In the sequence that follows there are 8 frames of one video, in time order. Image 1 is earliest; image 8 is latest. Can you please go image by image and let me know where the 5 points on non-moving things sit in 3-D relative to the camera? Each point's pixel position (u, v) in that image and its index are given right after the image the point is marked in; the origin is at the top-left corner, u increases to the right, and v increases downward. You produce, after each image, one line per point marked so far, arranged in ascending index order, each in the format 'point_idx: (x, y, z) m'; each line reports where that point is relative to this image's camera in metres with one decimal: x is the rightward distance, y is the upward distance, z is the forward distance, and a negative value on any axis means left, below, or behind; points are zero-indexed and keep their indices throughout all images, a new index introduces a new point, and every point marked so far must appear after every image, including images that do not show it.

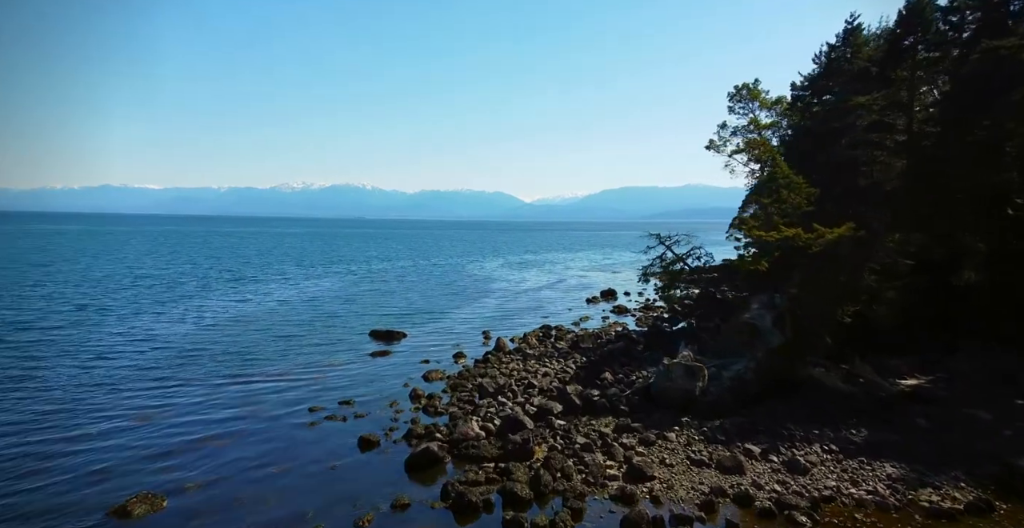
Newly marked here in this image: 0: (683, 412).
0: (+5.2, -4.5, +18.2) m
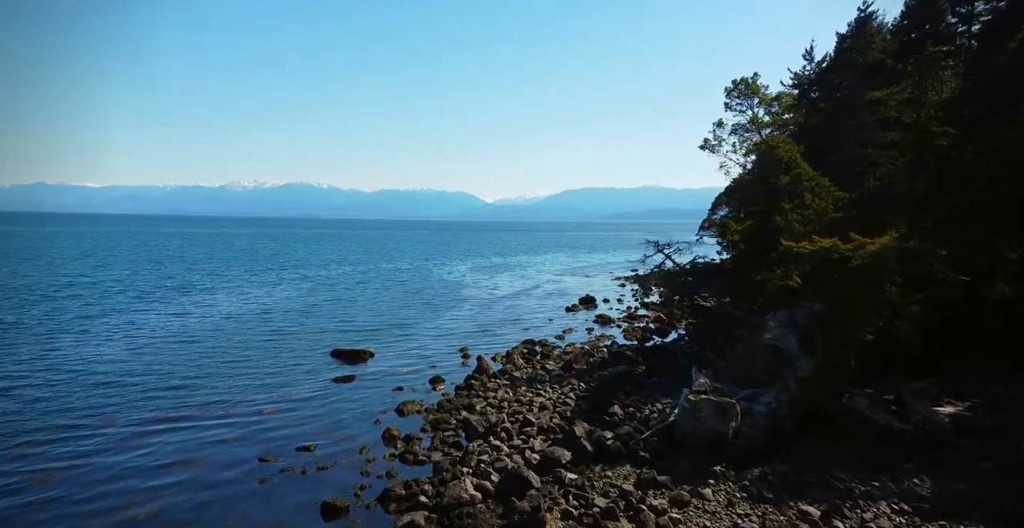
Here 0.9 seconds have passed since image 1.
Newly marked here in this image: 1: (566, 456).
0: (+5.2, -5.0, +15.4) m
1: (+1.4, -5.0, +15.6) m
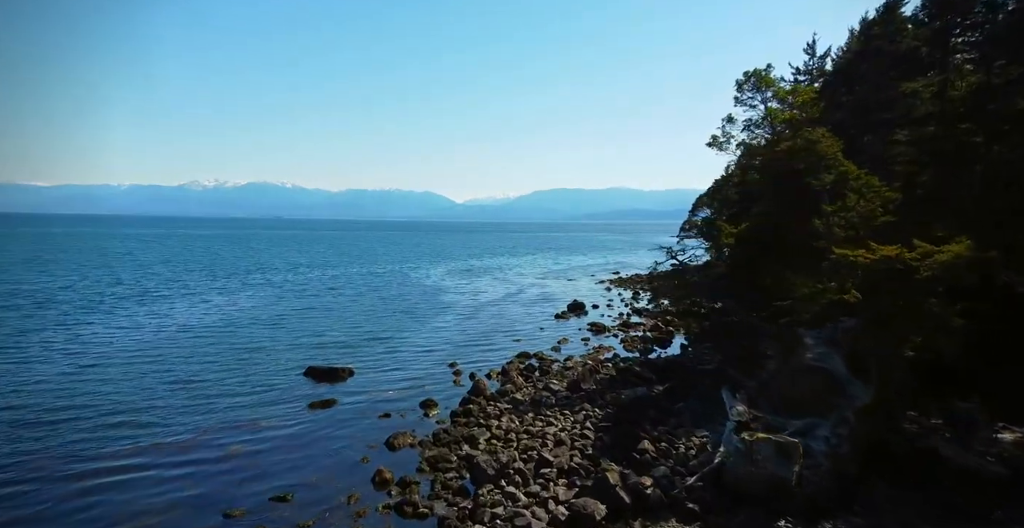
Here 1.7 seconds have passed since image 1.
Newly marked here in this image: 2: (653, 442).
0: (+5.7, -5.3, +12.9) m
1: (+1.9, -5.3, +13.0) m
2: (+3.8, -4.8, +16.2) m
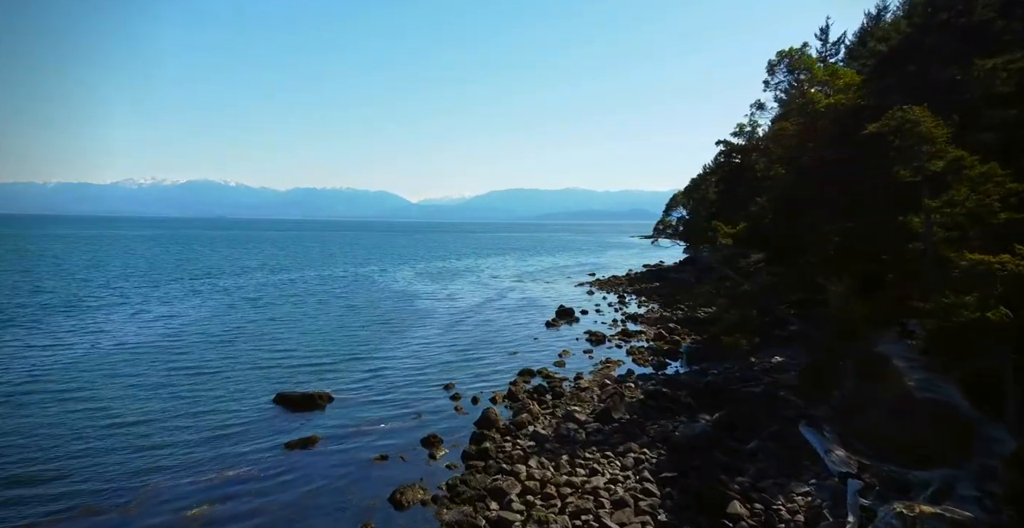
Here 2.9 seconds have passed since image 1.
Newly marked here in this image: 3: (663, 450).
0: (+7.0, -5.5, +9.5) m
1: (+3.2, -5.5, +9.4) m
2: (+4.9, -5.0, +12.7) m
3: (+4.0, -5.0, +16.2) m
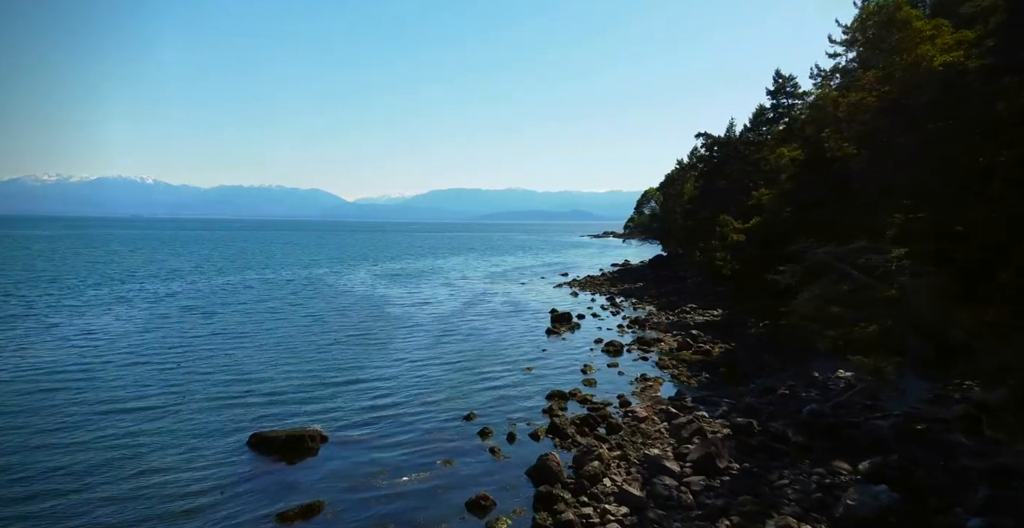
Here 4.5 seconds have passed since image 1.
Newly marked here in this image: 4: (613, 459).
0: (+9.7, -5.4, +5.1) m
1: (+5.9, -5.5, +4.6) m
2: (+7.3, -5.0, +8.0) m
3: (+6.1, -5.0, +11.4) m
4: (+2.7, -5.2, +16.0) m
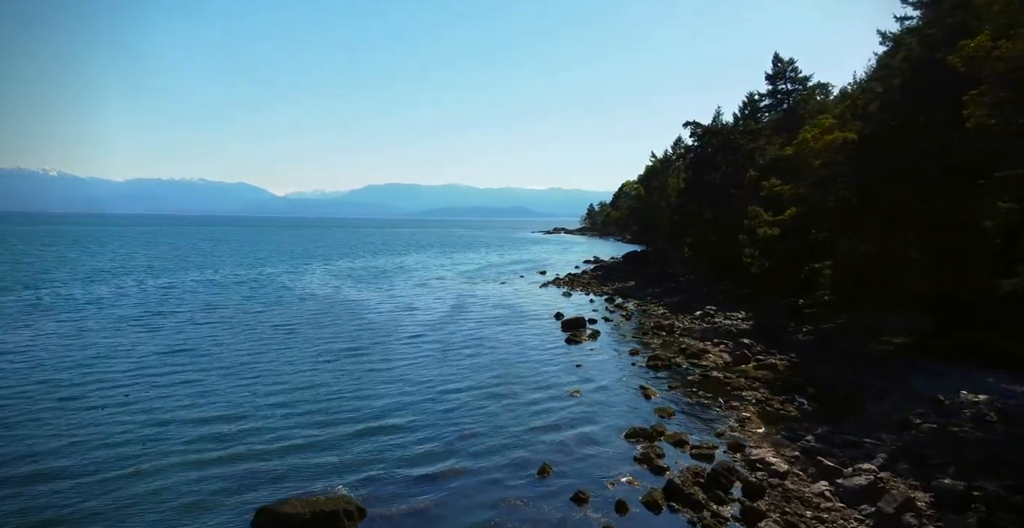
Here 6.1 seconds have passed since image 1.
0: (+13.4, -5.5, +0.5) m
1: (+9.7, -5.6, -0.3) m
2: (+10.7, -5.1, +3.2) m
3: (+9.3, -5.0, +6.5) m
4: (+5.4, -5.3, +10.8) m
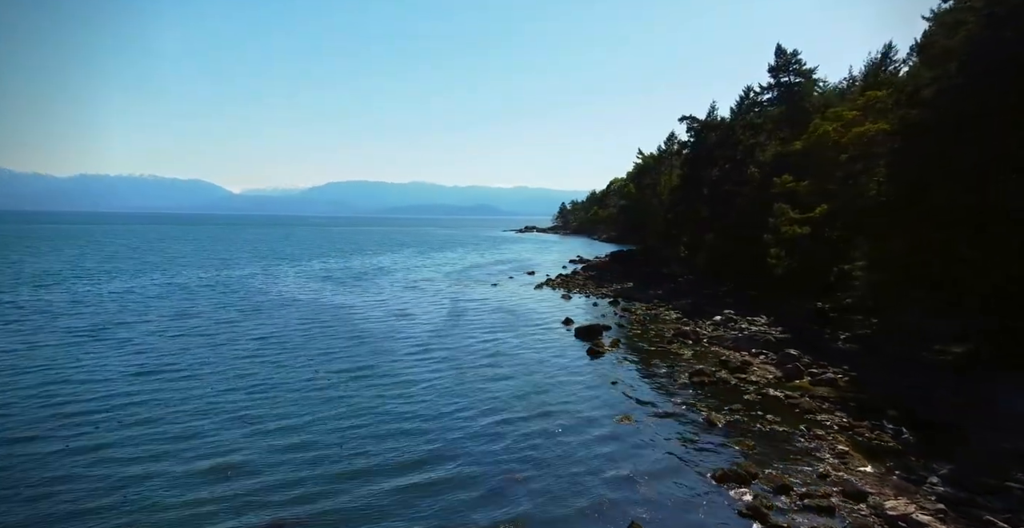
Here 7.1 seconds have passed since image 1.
0: (+15.9, -5.7, -2.1) m
1: (+12.3, -5.9, -3.2) m
2: (+13.1, -5.3, +0.5) m
3: (+11.5, -5.2, +3.7) m
4: (+7.4, -5.5, +7.7) m
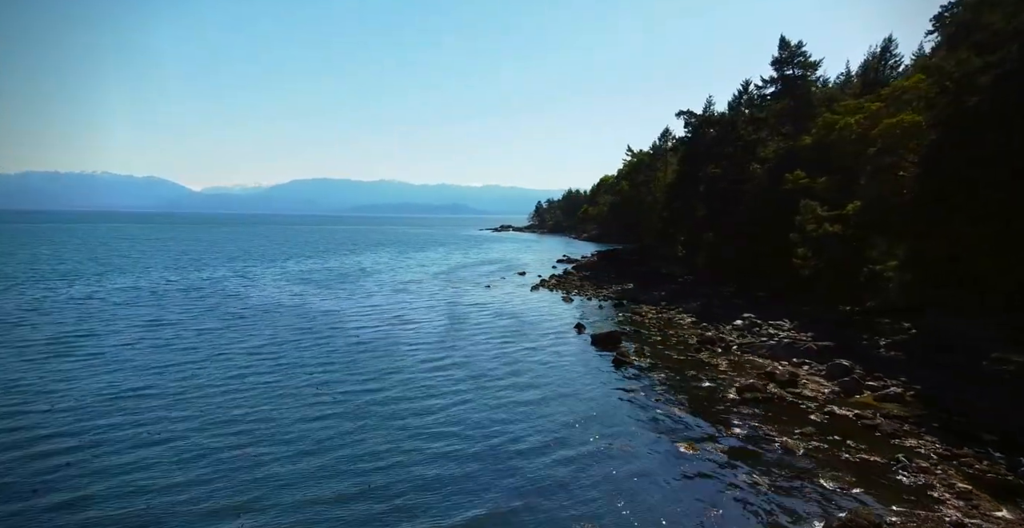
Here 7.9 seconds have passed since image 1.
0: (+18.2, -5.9, -4.2) m
1: (+14.7, -6.0, -5.4) m
2: (+15.3, -5.4, -1.7) m
3: (+13.6, -5.4, +1.4) m
4: (+9.3, -5.7, +5.2) m
